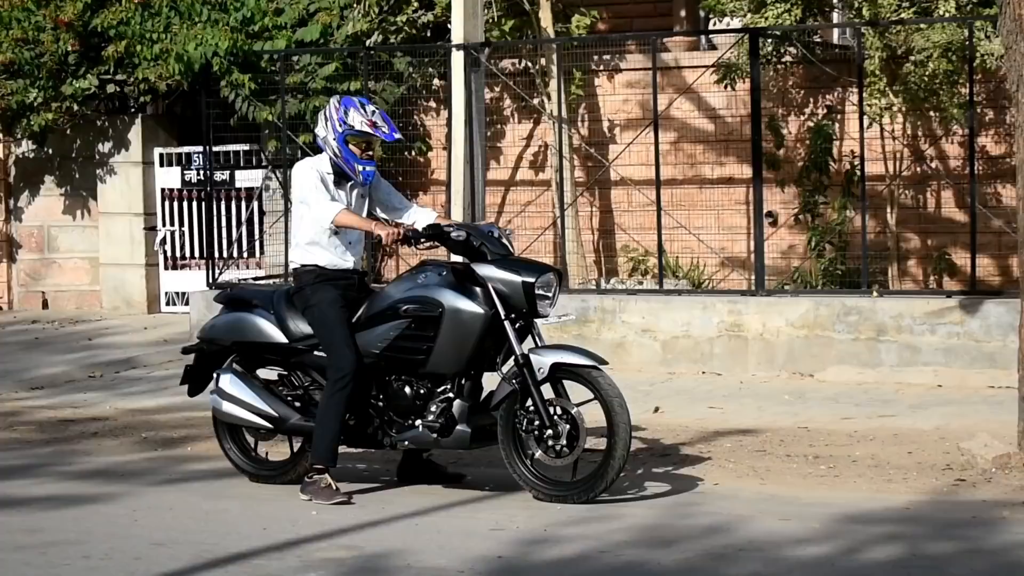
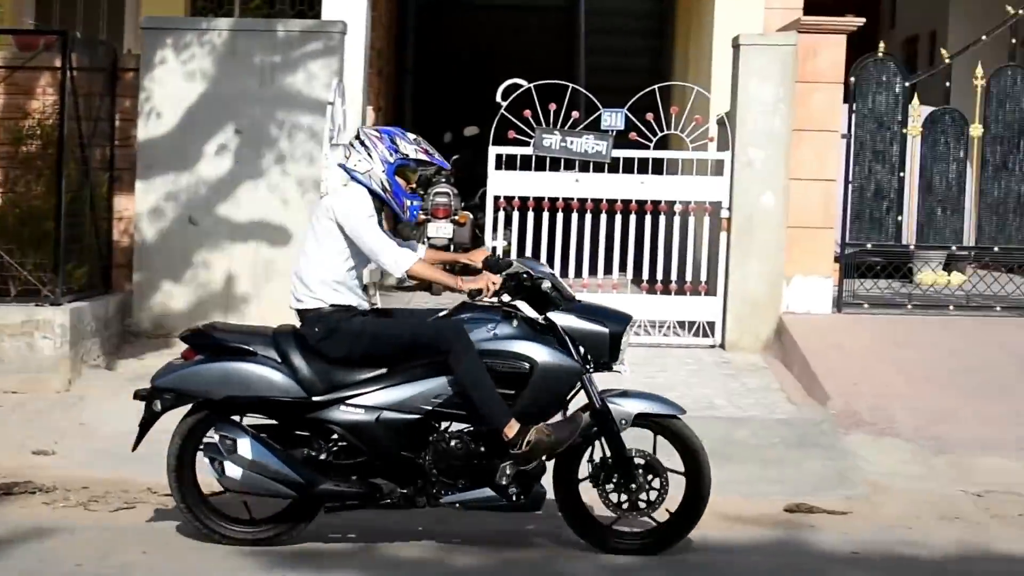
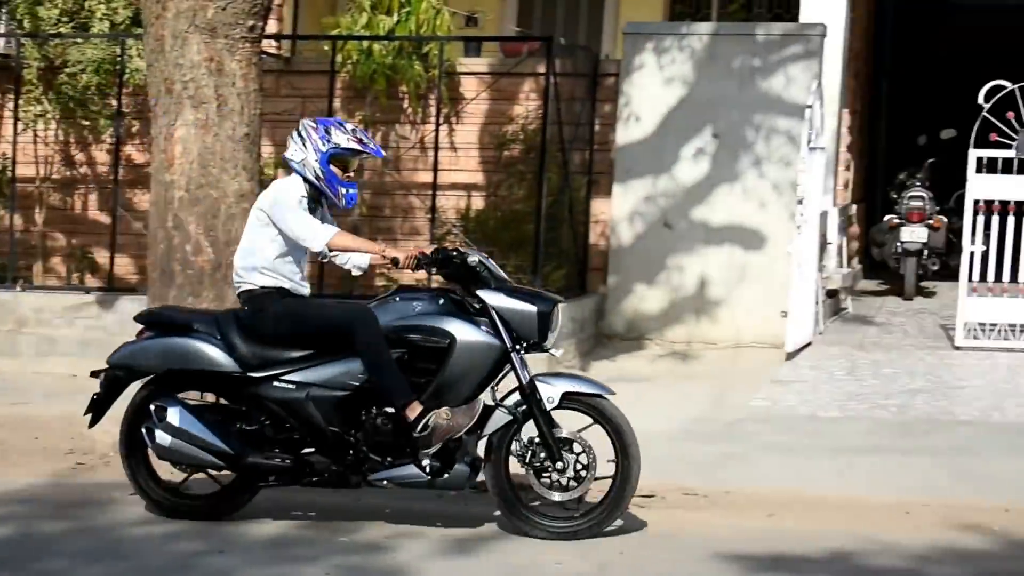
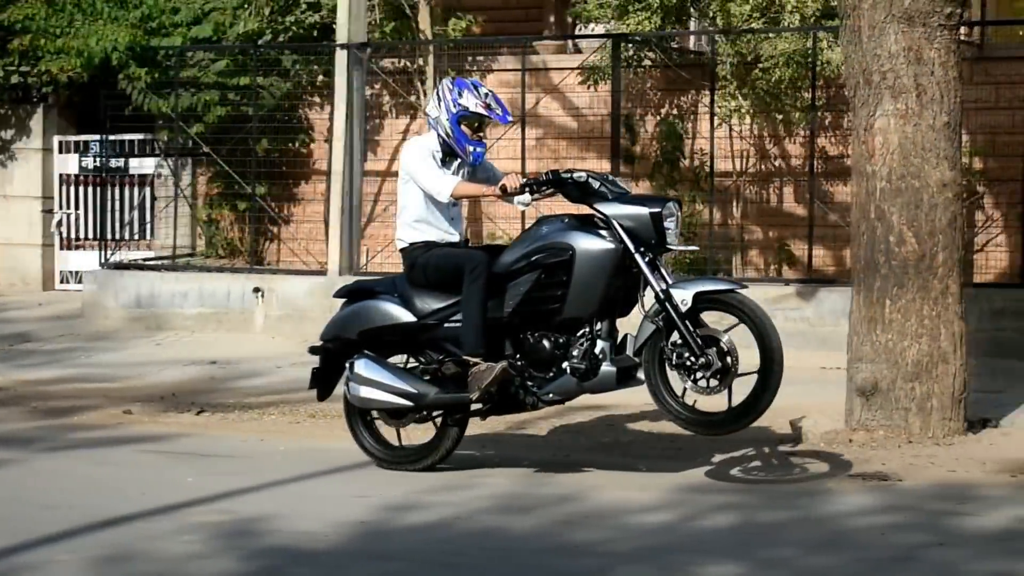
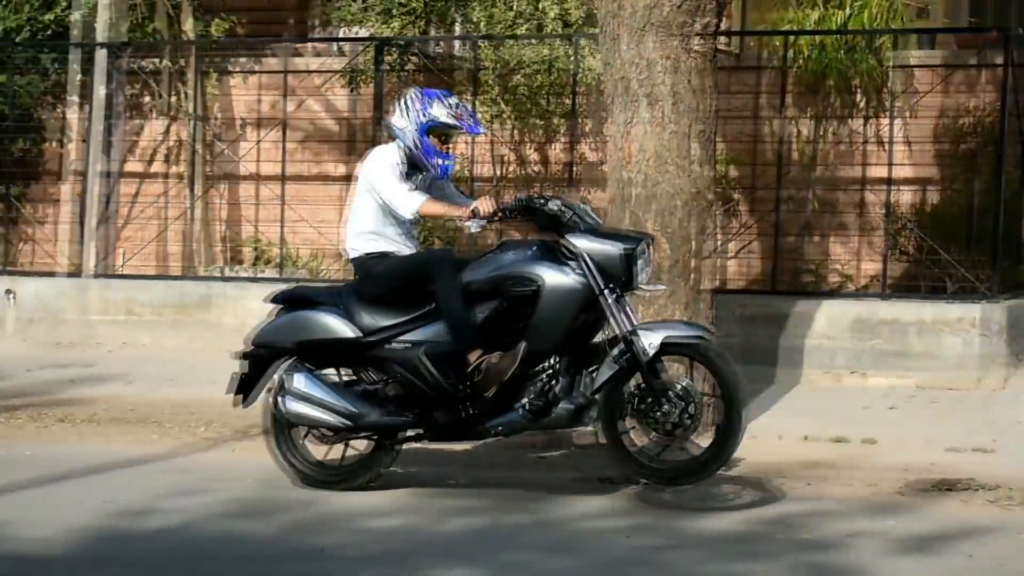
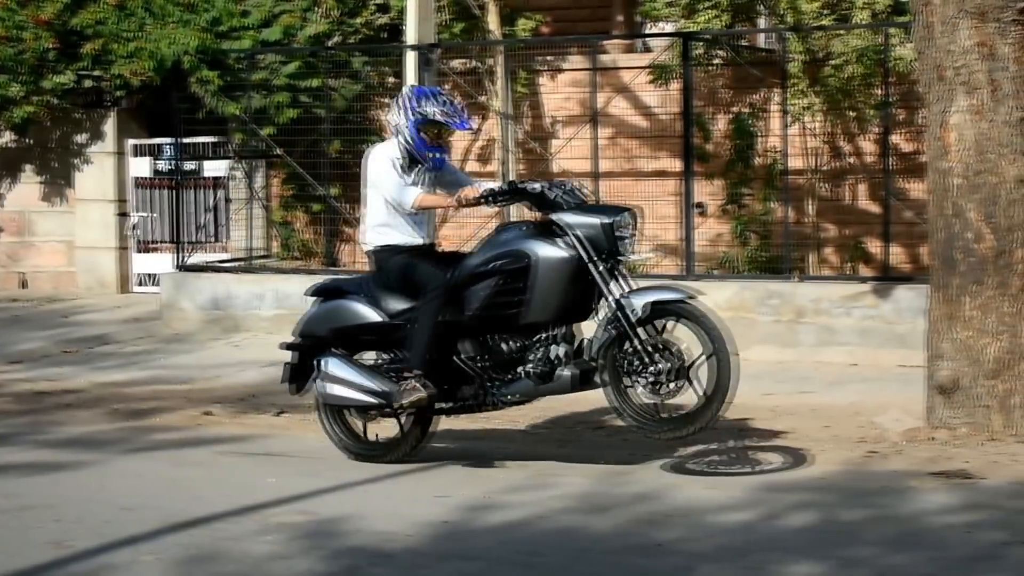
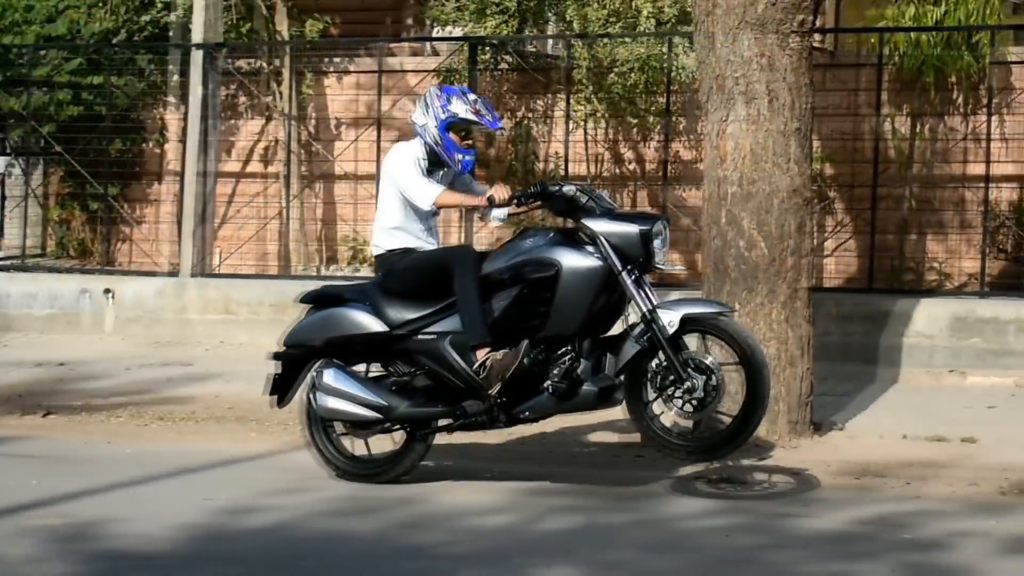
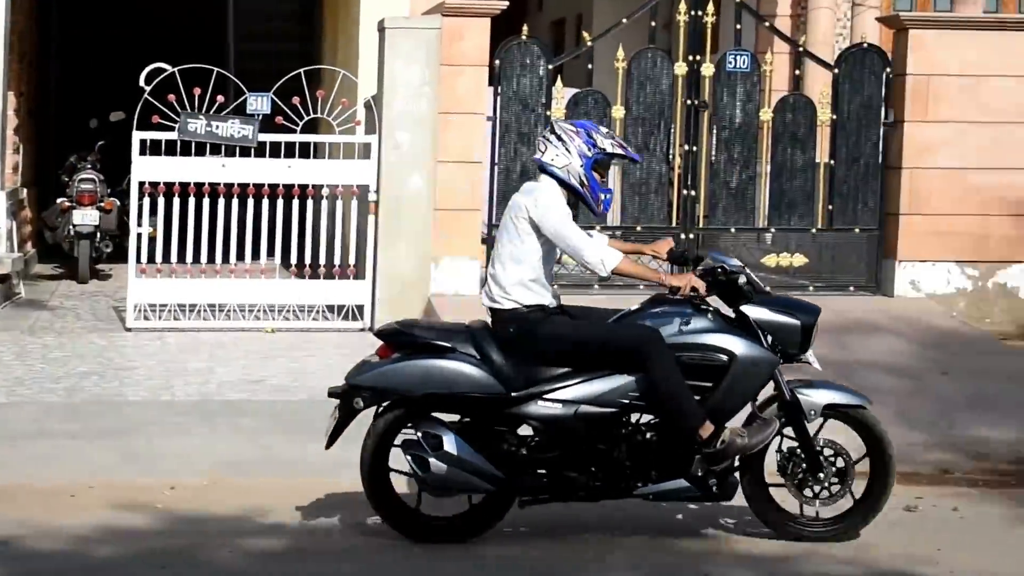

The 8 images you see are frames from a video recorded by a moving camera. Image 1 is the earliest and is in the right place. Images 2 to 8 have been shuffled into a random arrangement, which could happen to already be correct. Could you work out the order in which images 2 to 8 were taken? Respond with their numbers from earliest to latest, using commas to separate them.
6, 4, 7, 5, 3, 2, 8
